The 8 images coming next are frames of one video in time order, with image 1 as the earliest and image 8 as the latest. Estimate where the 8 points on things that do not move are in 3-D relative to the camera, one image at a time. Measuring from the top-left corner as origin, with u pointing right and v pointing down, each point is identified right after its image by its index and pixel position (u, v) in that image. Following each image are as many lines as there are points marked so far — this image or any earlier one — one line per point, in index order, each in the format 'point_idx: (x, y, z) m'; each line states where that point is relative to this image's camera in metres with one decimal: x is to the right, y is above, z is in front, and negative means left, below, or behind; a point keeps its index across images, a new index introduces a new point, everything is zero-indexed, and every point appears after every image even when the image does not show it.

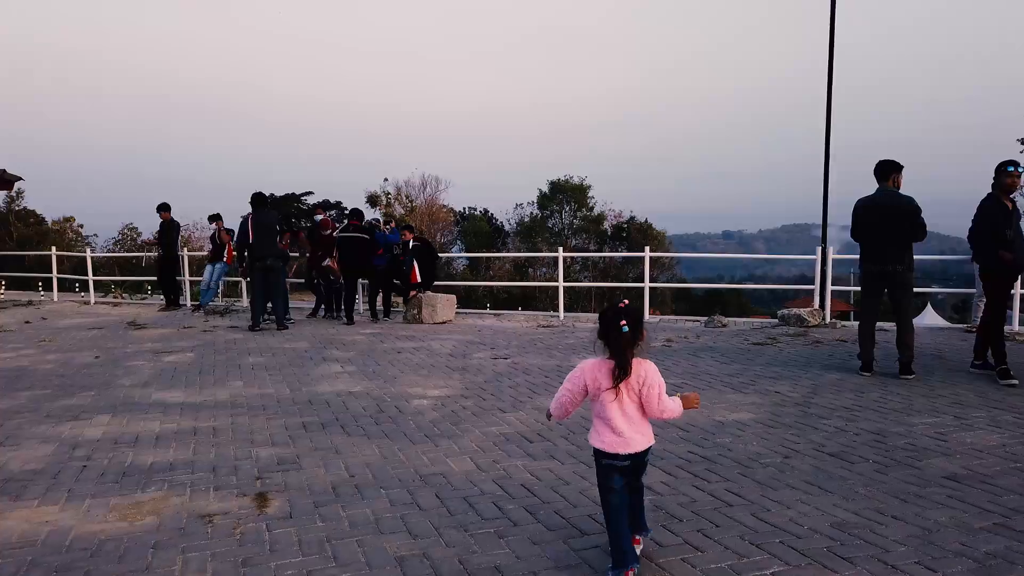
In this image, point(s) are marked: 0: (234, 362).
0: (-3.3, -0.9, +8.9) m
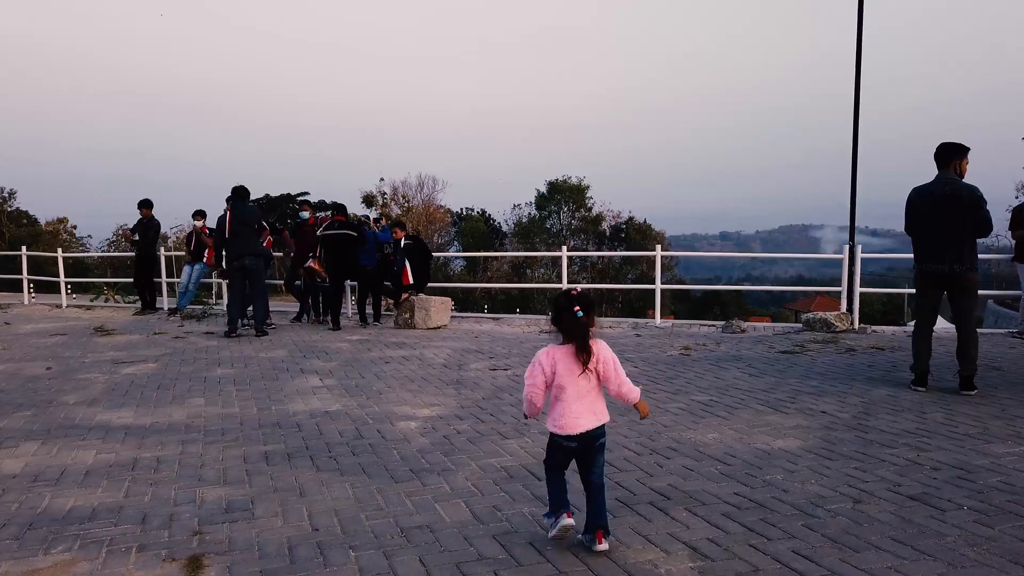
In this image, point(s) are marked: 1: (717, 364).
0: (-3.3, -0.9, +7.9) m
1: (+2.2, -0.8, +8.2) m
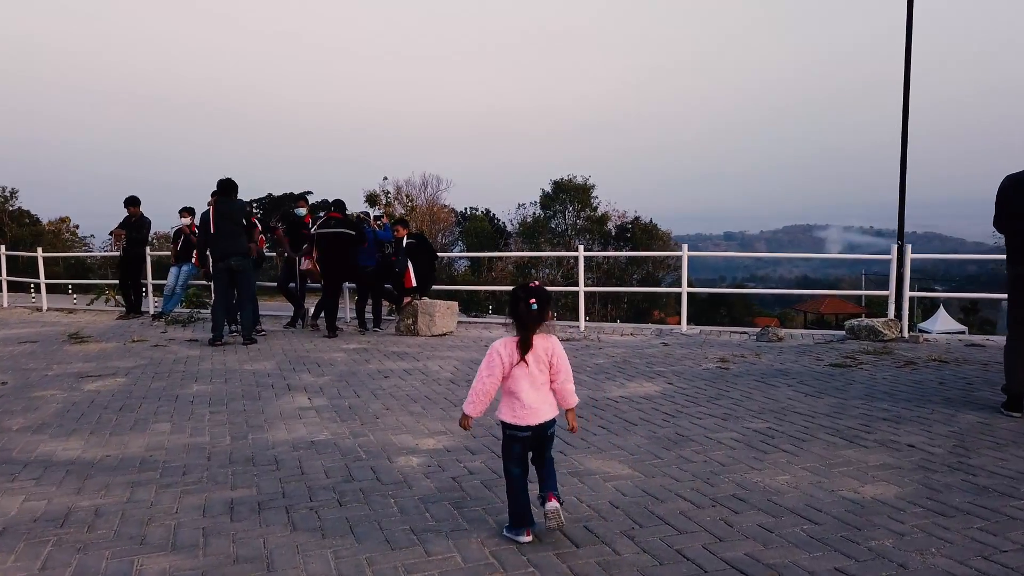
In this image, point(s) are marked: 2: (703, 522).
0: (-3.2, -1.0, +6.9) m
1: (+2.4, -0.9, +7.2) m
2: (+1.0, -1.2, +3.7) m
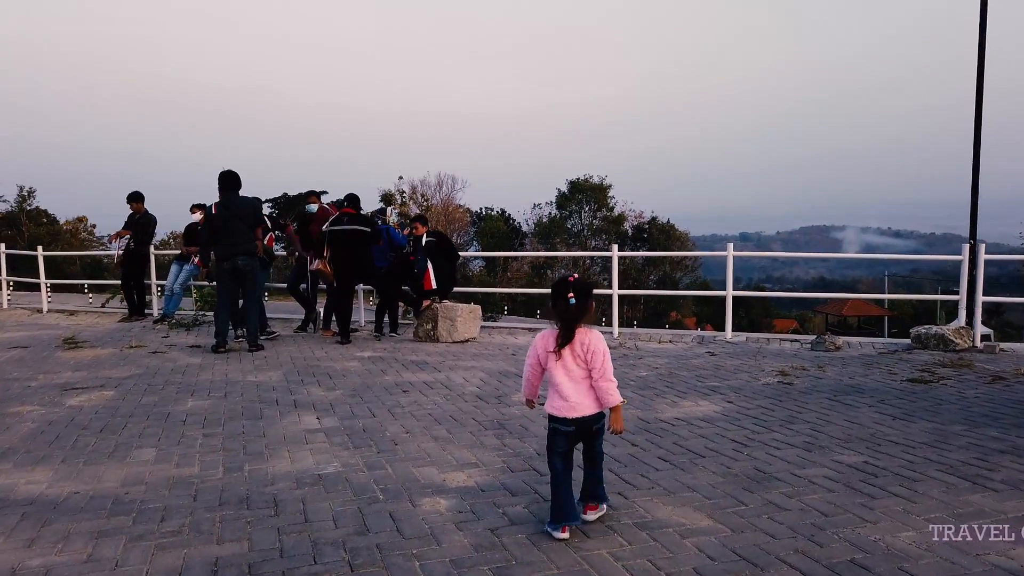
0: (-2.9, -1.0, +6.1) m
1: (+2.7, -0.9, +6.2) m
2: (+1.2, -1.2, +2.8) m
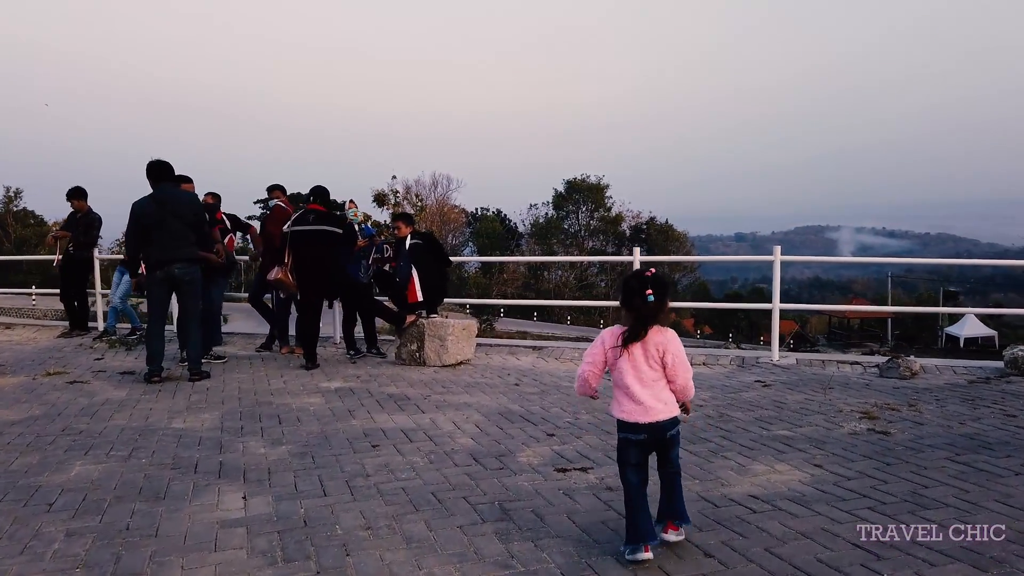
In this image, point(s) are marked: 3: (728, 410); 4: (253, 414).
0: (-2.8, -1.1, +4.4) m
1: (+2.7, -1.0, +4.6) m
2: (+1.3, -1.3, +1.2) m
3: (+1.7, -1.0, +5.9) m
4: (-2.1, -1.0, +5.9) m
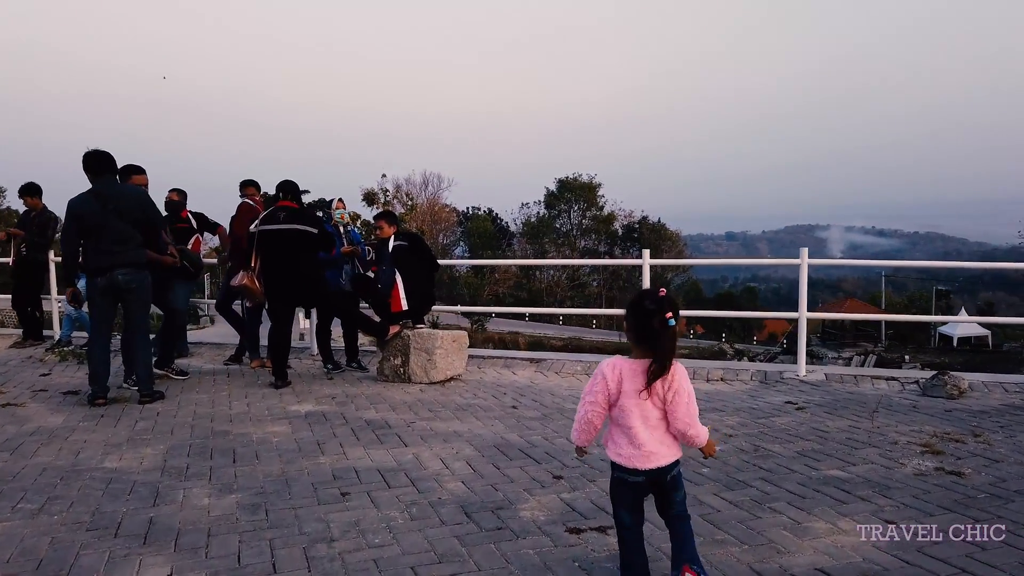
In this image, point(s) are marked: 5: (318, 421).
0: (-2.8, -1.2, +3.5) m
1: (+2.8, -1.1, +3.7) m
2: (+1.3, -1.4, +0.3) m
3: (+1.7, -1.0, +5.0) m
4: (-2.1, -1.1, +5.0) m
5: (-1.5, -1.0, +5.7) m
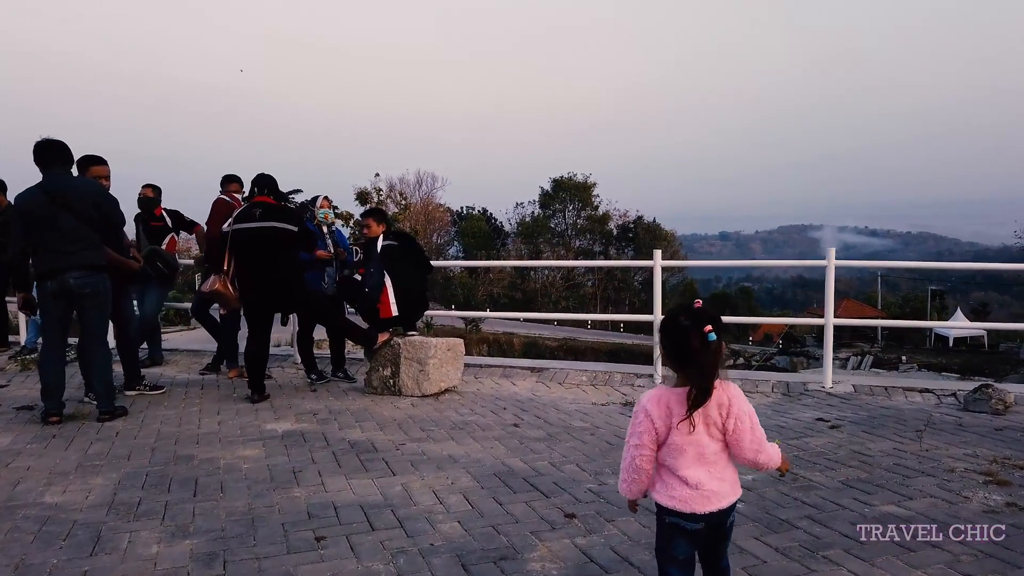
0: (-2.8, -1.2, +2.8) m
1: (+2.8, -1.2, +3.1) m
2: (+1.4, -1.4, -0.3) m
3: (+1.7, -1.1, +4.4) m
4: (-2.1, -1.1, +4.4) m
5: (-1.5, -1.1, +5.1) m
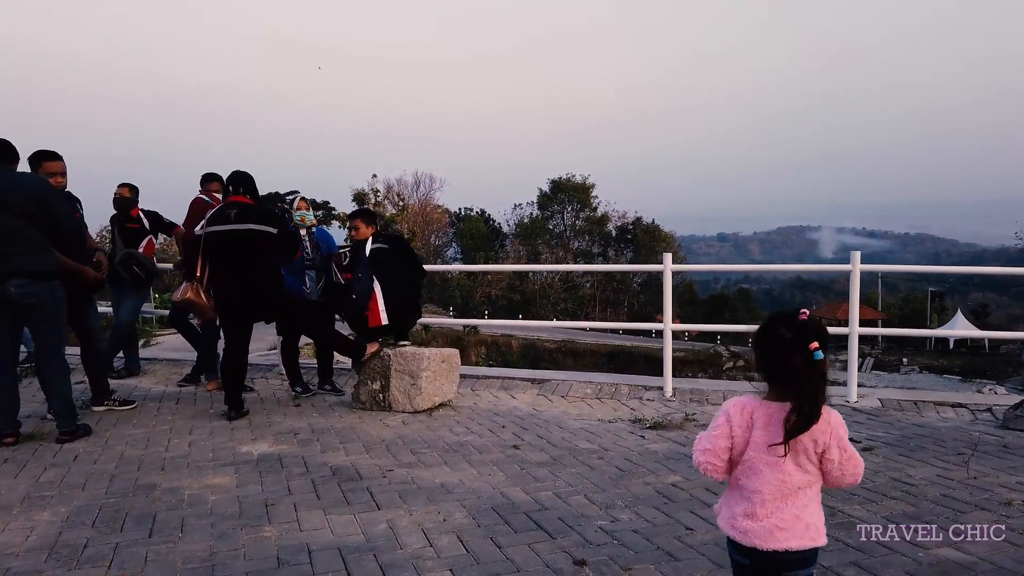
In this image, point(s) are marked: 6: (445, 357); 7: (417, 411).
0: (-2.8, -1.3, +2.3) m
1: (+2.8, -1.2, +2.6) m
2: (+1.4, -1.5, -0.8) m
3: (+1.7, -1.1, +3.9) m
4: (-2.1, -1.2, +3.9) m
5: (-1.5, -1.1, +4.6) m
6: (-0.6, -0.6, +6.2) m
7: (-0.8, -1.0, +6.1) m
